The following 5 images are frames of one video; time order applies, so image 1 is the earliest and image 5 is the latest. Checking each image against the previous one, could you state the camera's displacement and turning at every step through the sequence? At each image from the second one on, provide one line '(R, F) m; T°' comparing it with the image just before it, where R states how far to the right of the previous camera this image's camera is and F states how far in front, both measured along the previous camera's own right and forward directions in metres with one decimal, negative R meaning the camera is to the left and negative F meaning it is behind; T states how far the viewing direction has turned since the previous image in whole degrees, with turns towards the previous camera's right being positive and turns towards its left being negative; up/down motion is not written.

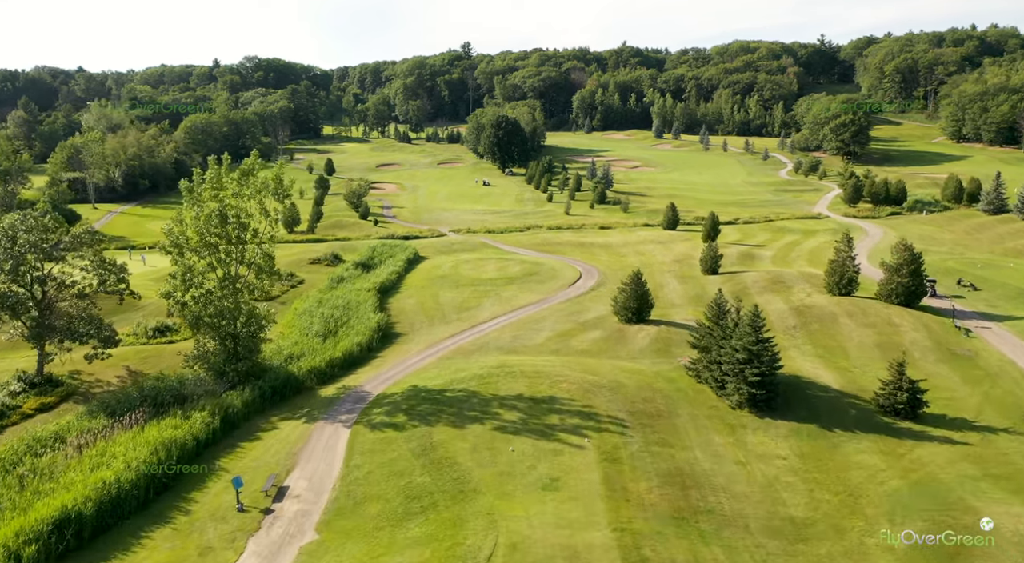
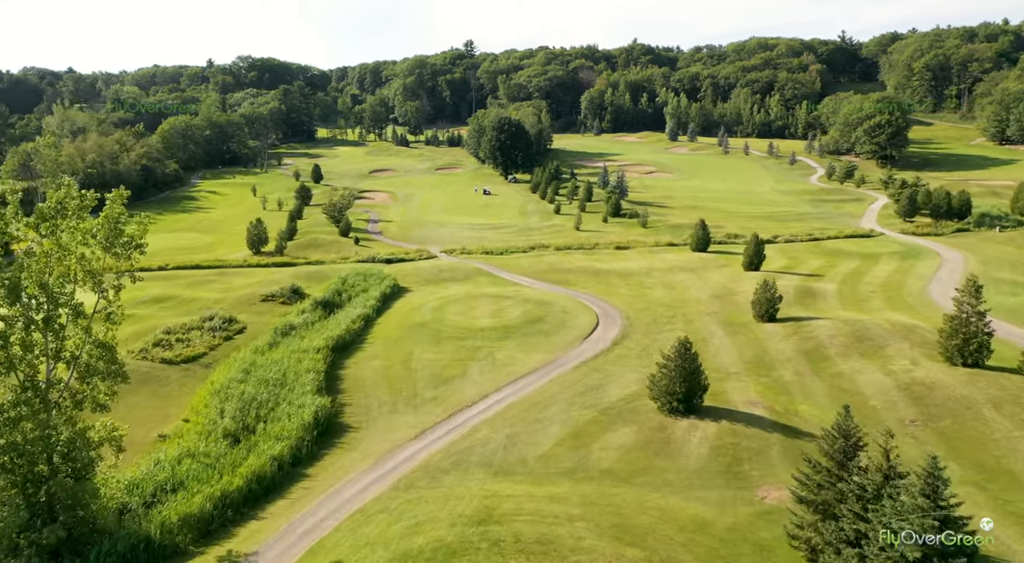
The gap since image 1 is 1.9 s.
(+0.5, +13.1) m; 0°
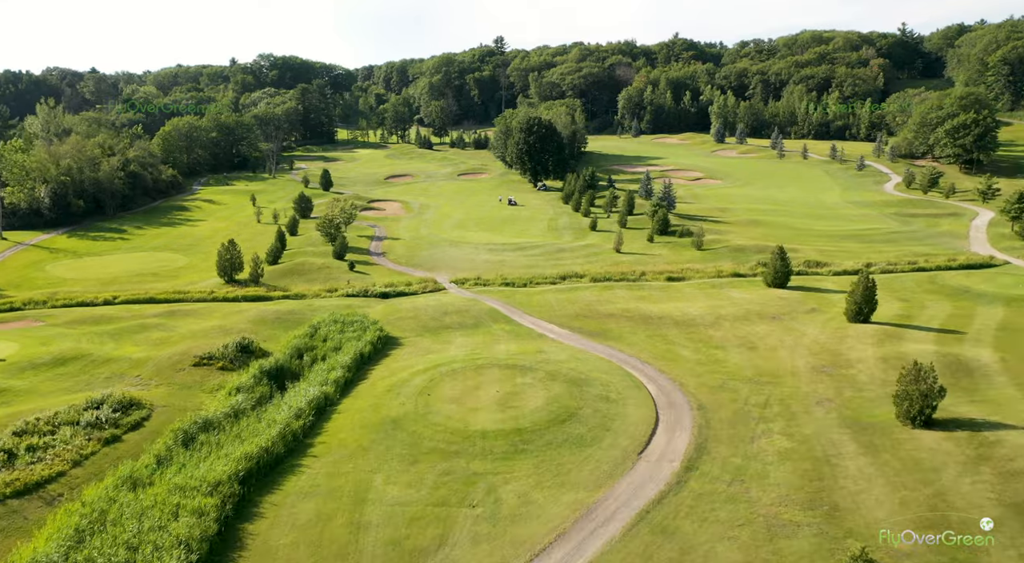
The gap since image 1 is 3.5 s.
(+0.6, +15.1) m; -2°
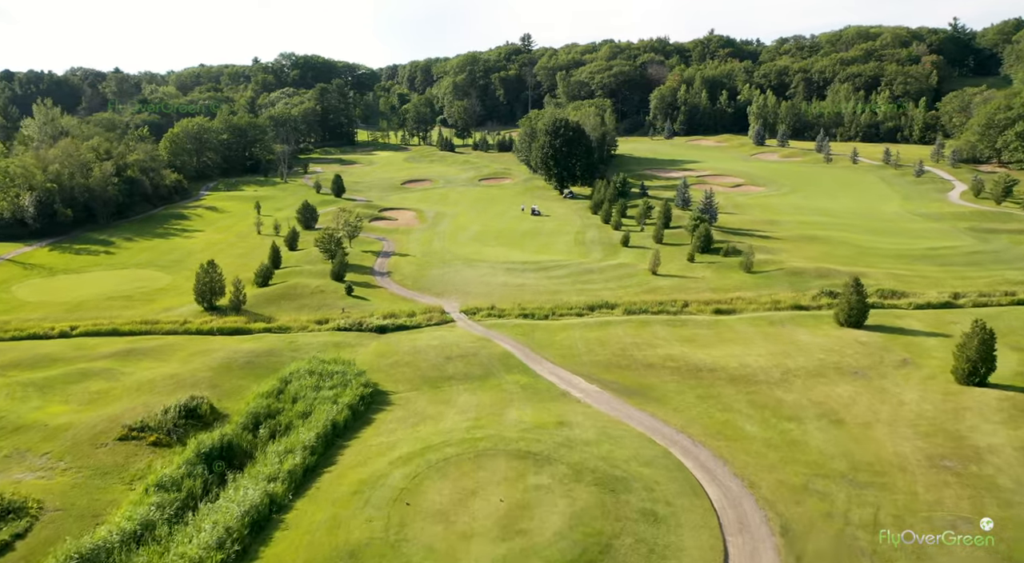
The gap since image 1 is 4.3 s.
(+0.5, +9.3) m; -2°
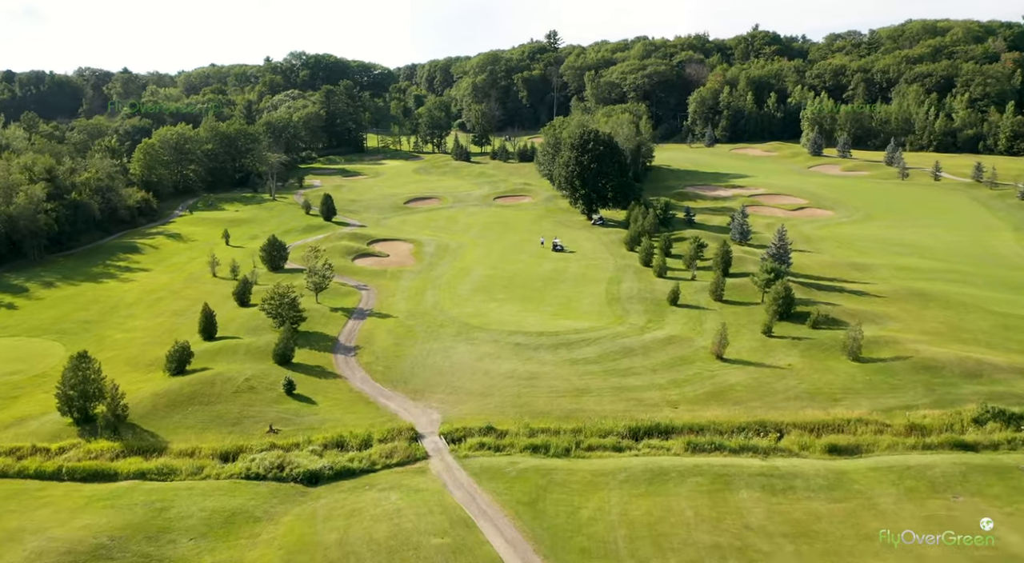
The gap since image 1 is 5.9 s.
(+1.0, +18.7) m; -2°
